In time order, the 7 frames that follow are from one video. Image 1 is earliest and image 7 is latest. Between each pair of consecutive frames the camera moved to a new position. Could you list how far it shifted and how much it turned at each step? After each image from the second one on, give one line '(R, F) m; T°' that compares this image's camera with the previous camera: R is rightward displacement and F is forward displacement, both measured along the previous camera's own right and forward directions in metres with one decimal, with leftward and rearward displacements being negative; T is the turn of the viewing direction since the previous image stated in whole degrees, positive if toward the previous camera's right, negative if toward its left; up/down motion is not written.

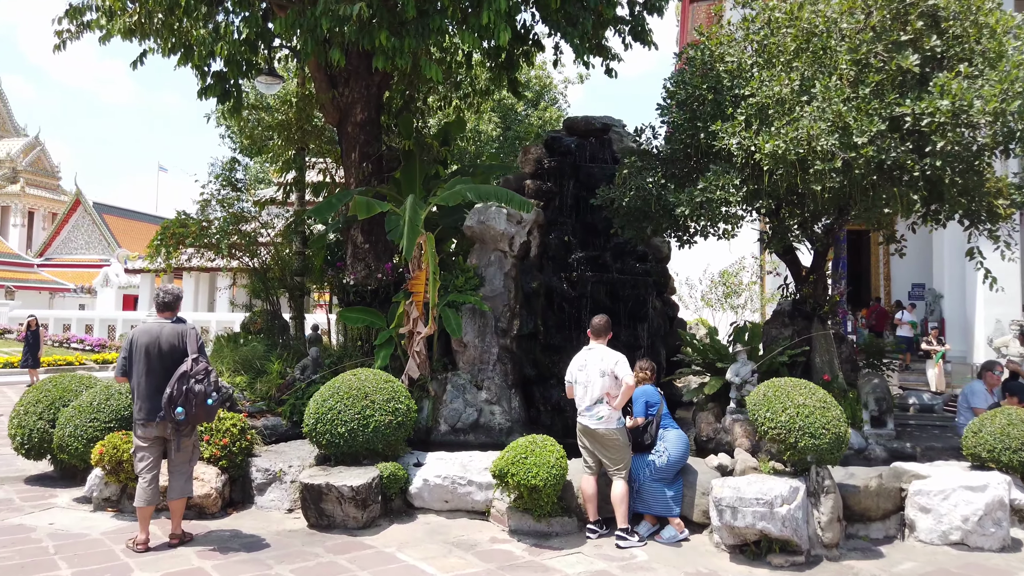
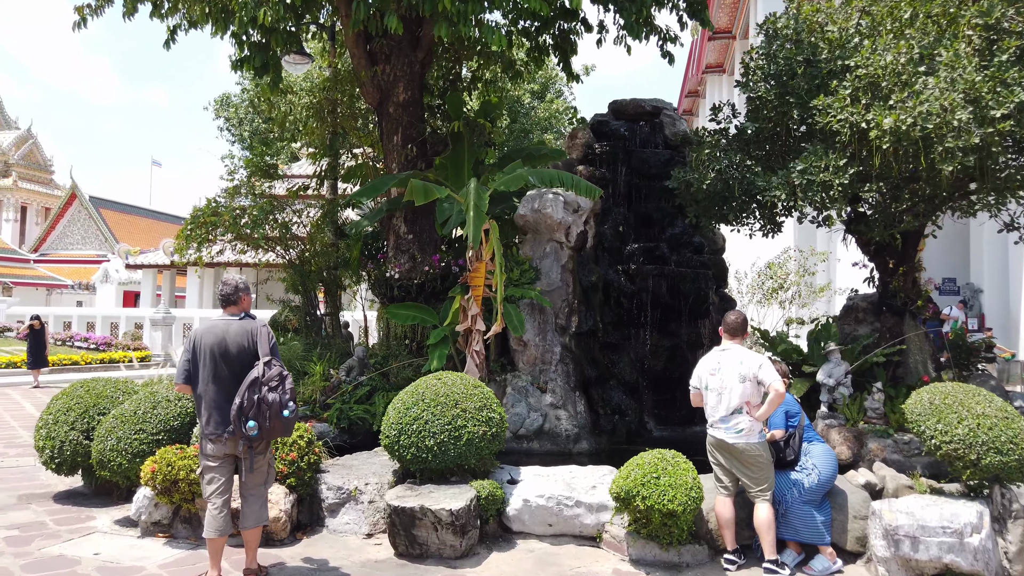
(-0.7, +0.7) m; +1°
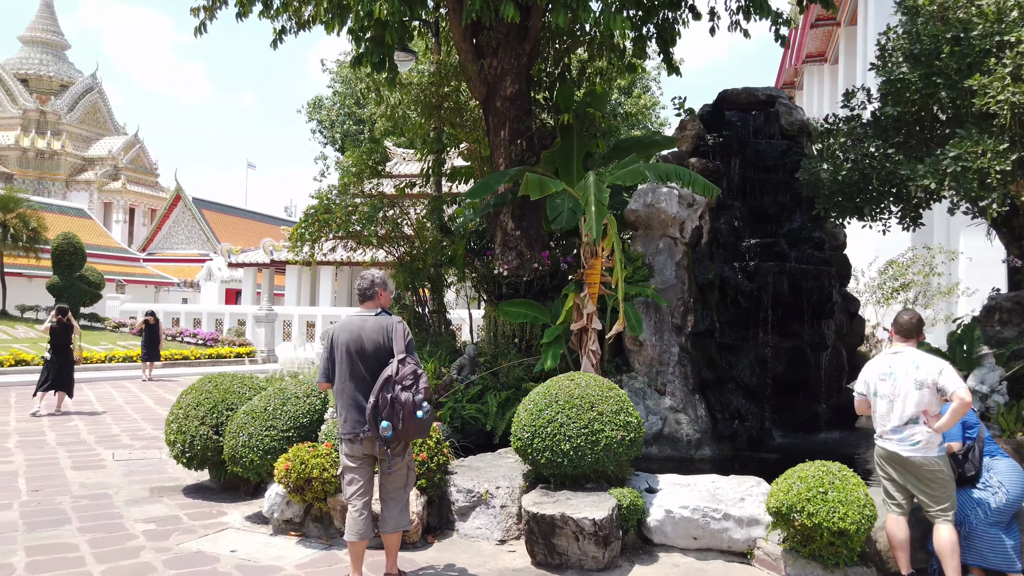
(-0.3, +0.2) m; -6°
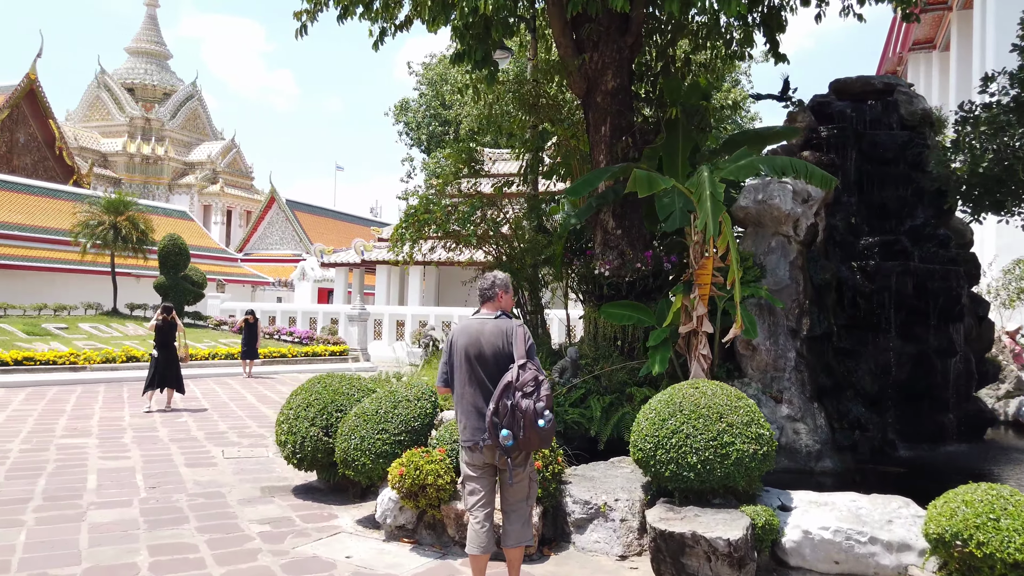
(-0.2, +0.2) m; -6°
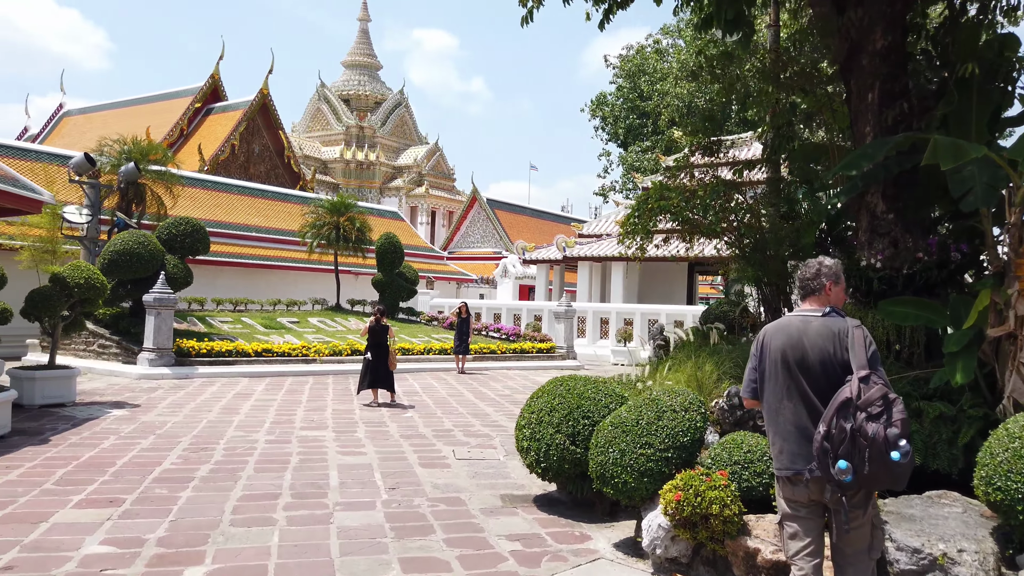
(-0.5, +0.6) m; -14°
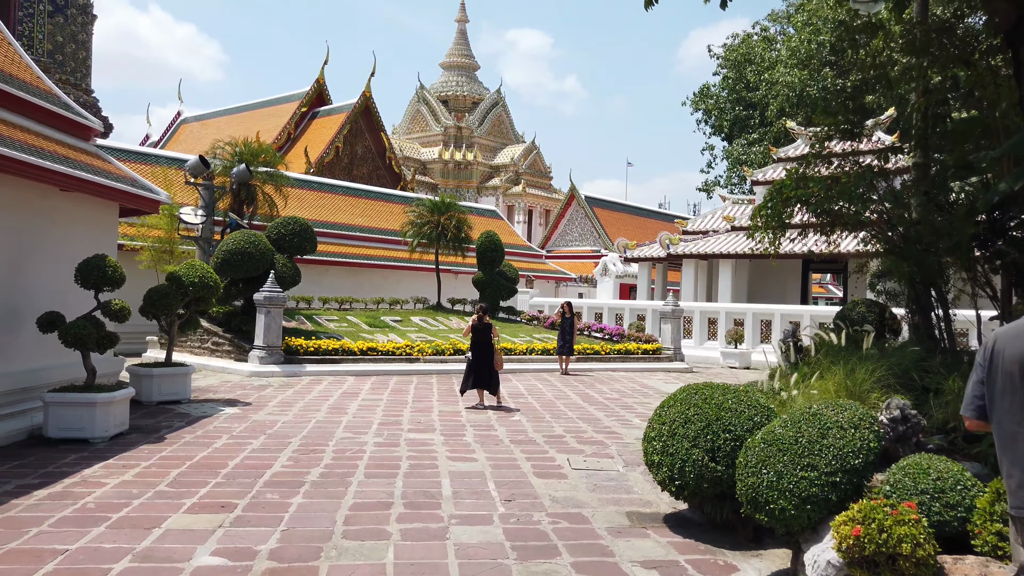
(-0.2, +0.4) m; -7°
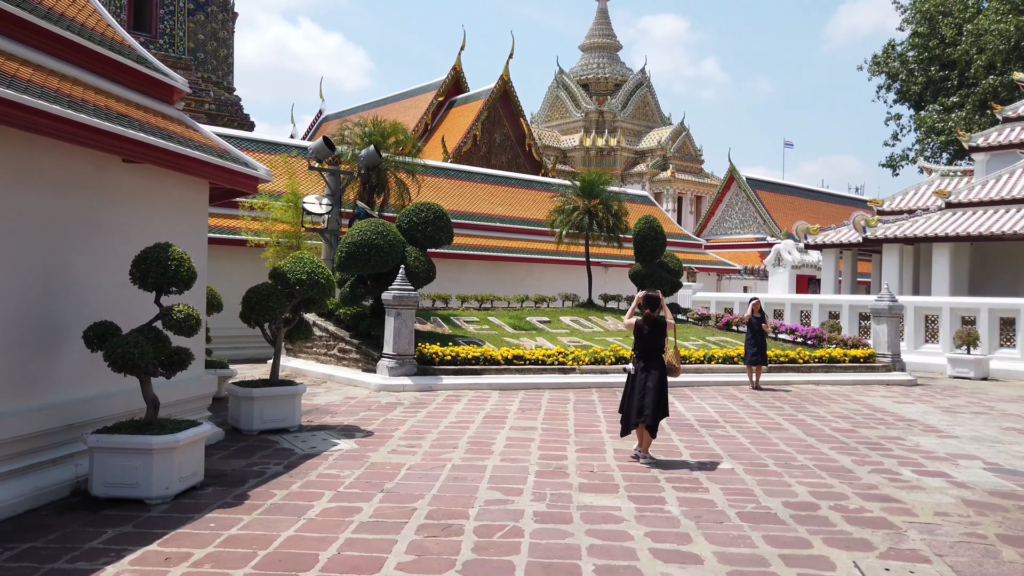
(-0.5, +2.4) m; -10°
